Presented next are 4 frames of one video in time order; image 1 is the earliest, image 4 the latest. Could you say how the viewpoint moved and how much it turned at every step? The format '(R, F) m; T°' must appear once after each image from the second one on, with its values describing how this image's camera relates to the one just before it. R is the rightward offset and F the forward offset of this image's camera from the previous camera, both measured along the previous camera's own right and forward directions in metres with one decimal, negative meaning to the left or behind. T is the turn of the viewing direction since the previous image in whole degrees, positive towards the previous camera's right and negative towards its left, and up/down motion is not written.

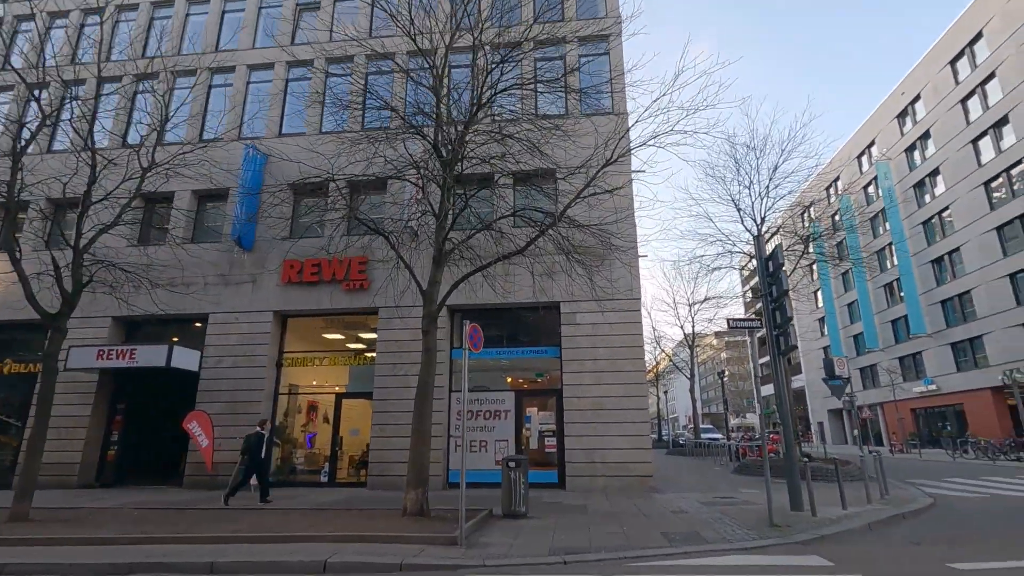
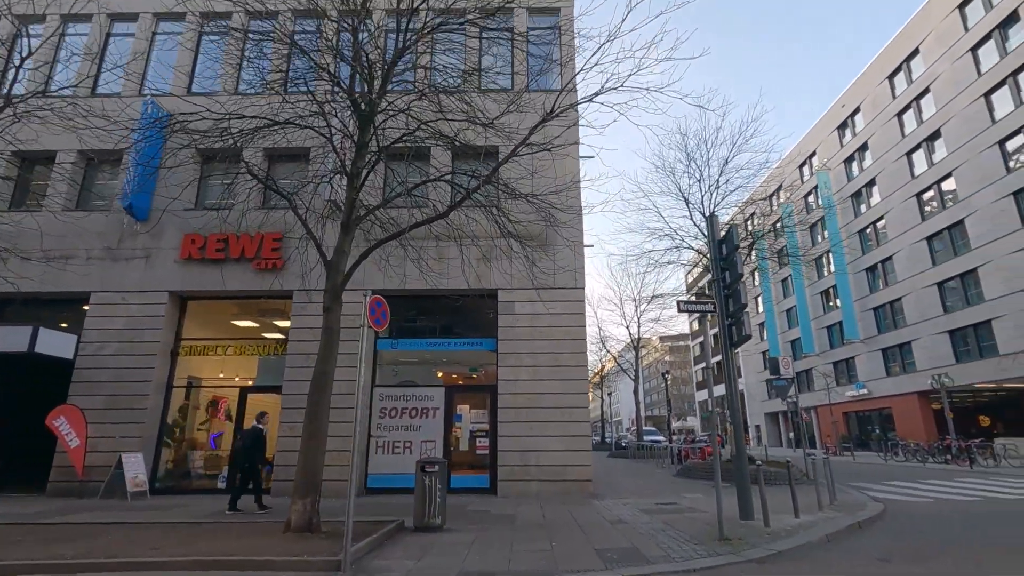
(+0.5, +1.4) m; +5°
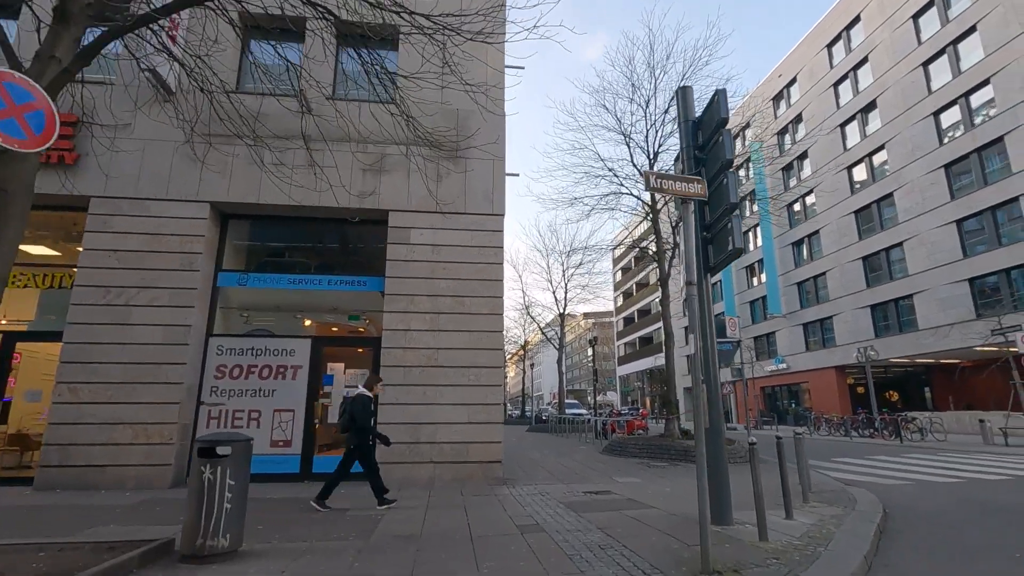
(+0.7, +3.3) m; +8°
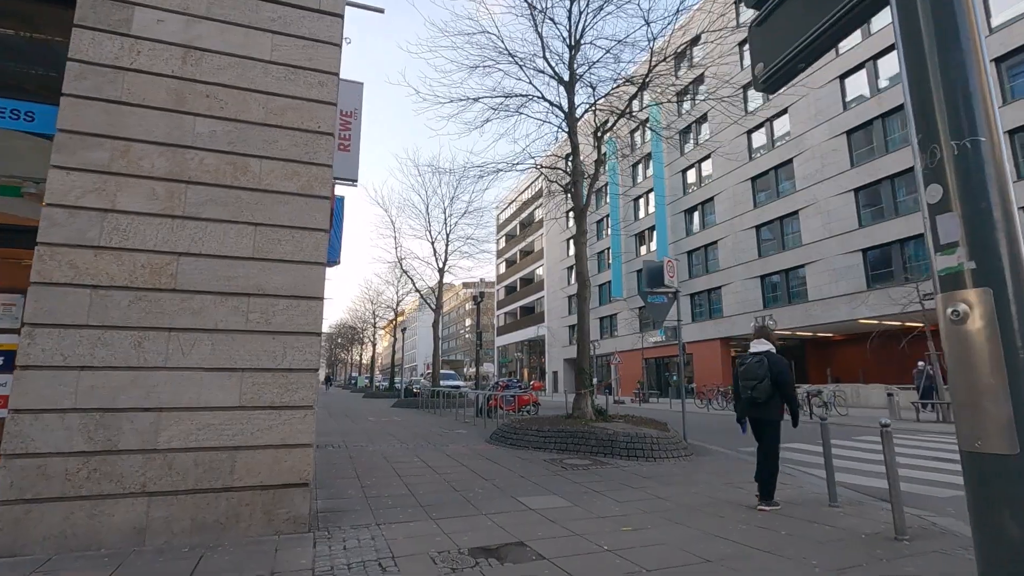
(+0.4, +4.7) m; +13°
